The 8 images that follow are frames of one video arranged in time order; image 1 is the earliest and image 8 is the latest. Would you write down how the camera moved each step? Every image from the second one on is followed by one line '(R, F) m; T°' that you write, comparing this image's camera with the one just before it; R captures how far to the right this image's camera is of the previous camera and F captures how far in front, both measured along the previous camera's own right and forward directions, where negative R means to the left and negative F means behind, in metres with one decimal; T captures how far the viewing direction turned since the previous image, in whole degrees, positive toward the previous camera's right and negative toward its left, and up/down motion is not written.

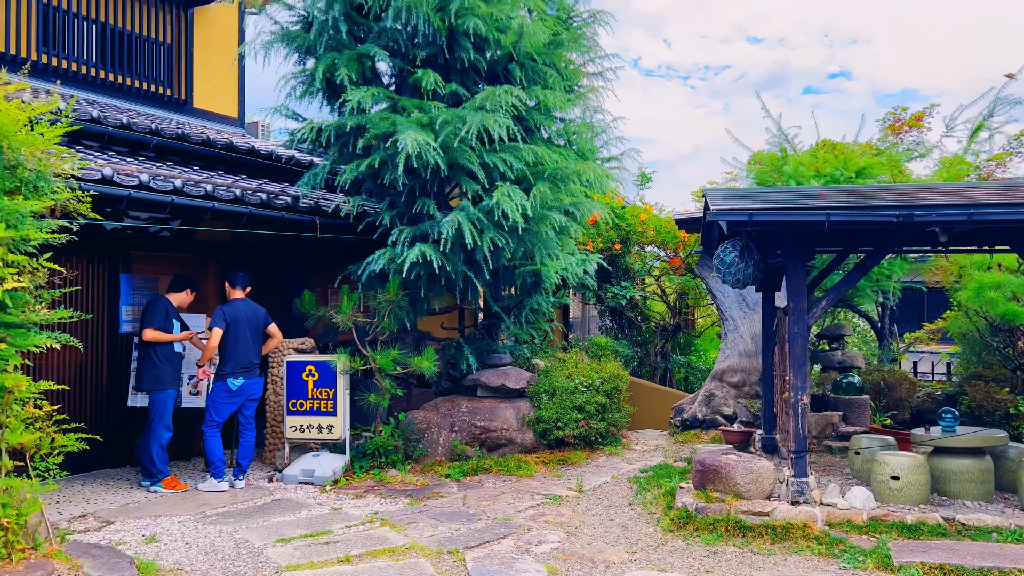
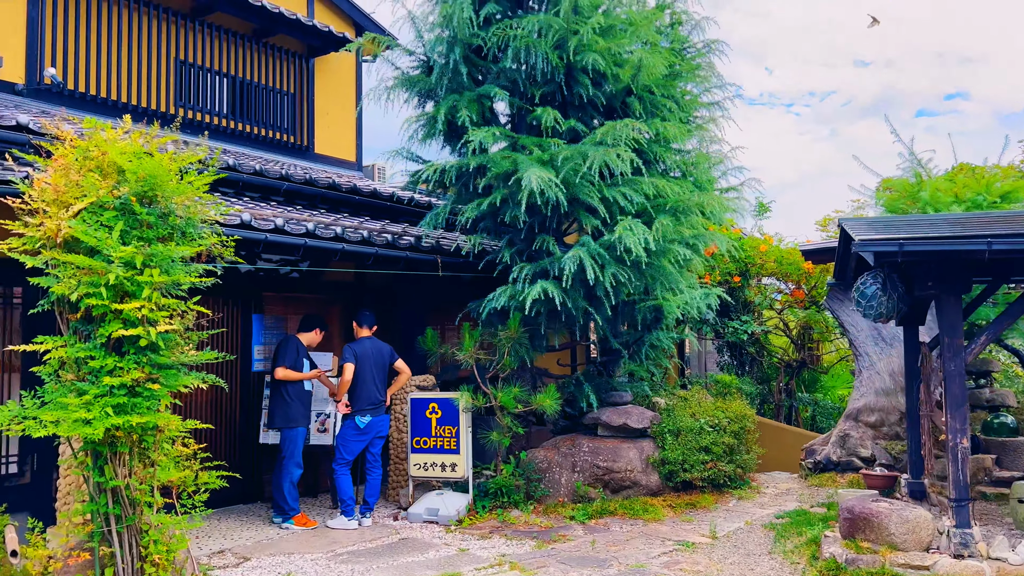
(-0.2, +0.1) m; -7°
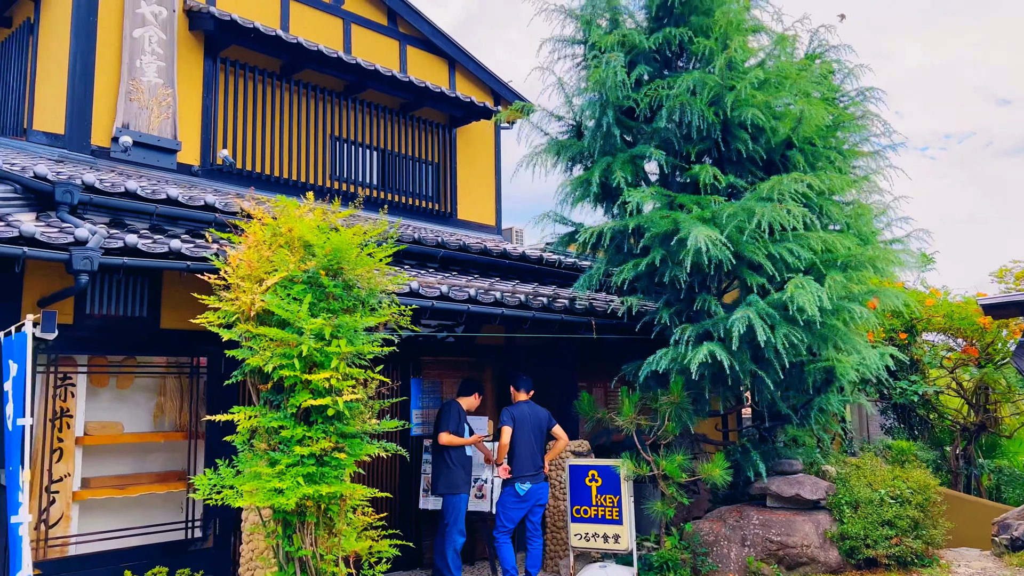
(-0.4, +0.1) m; -8°
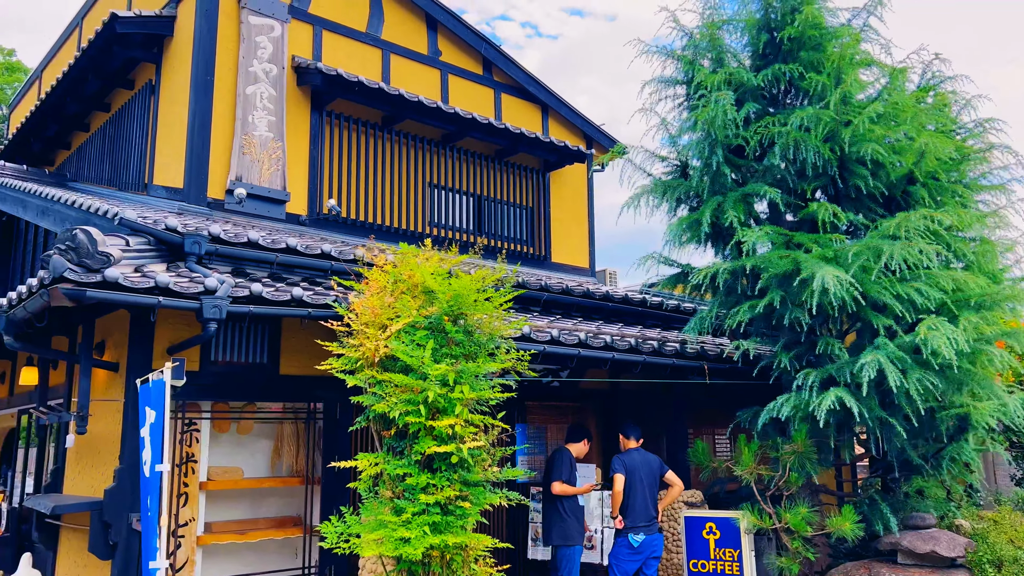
(-0.3, +0.1) m; -6°
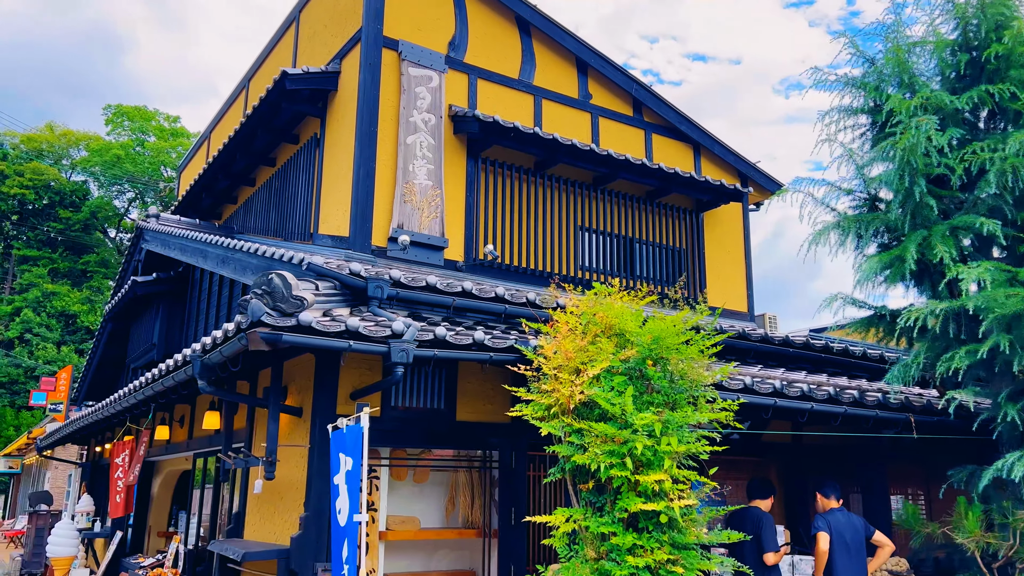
(-0.5, +0.3) m; -9°
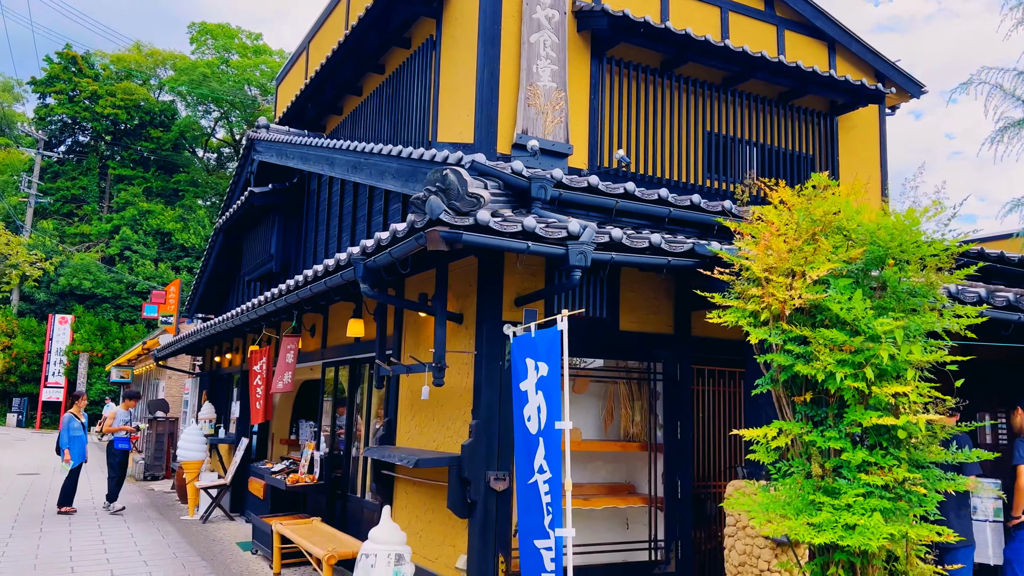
(-0.7, +0.4) m; -5°
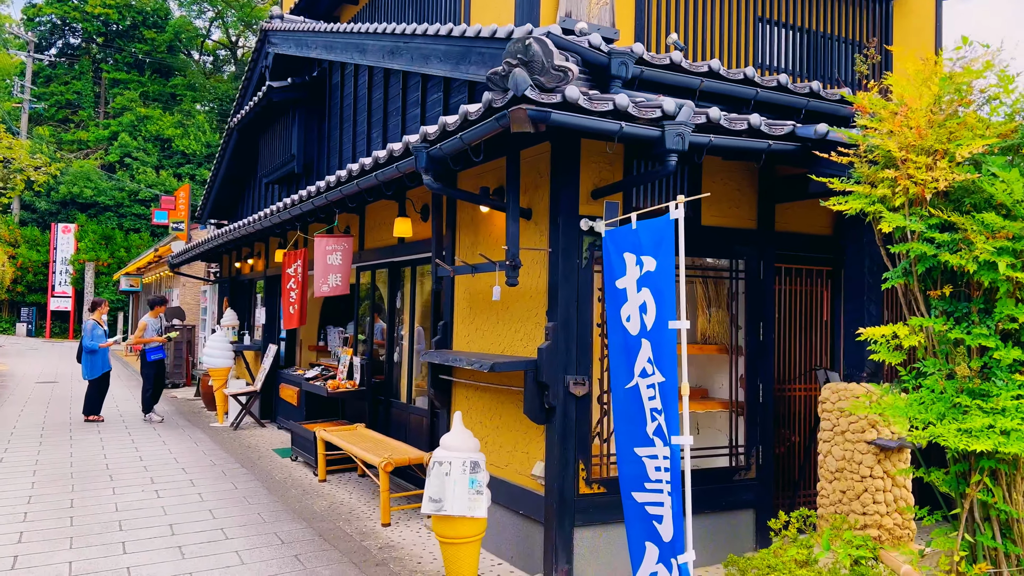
(-0.5, +0.5) m; 0°
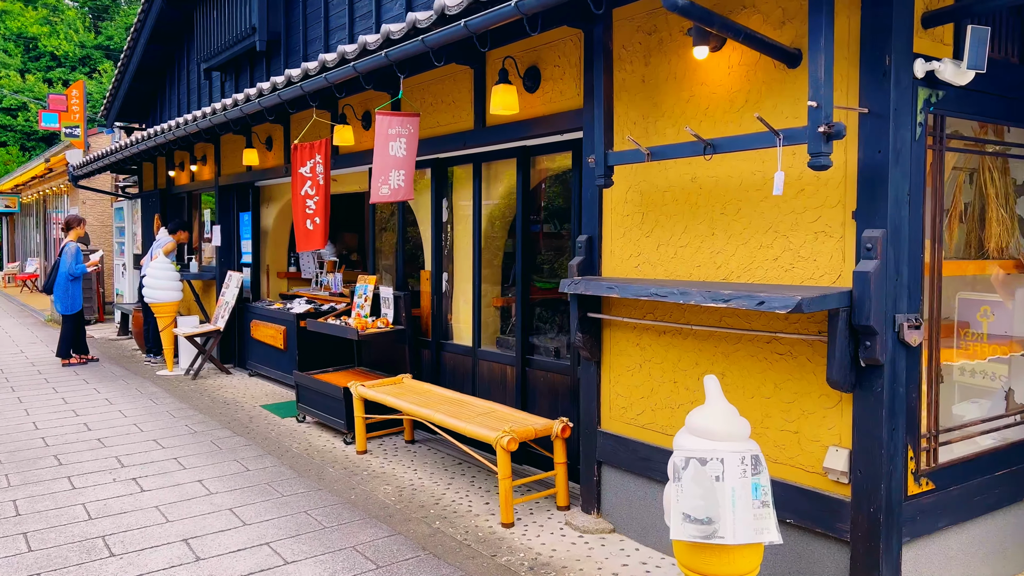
(-1.5, +2.1) m; +7°
